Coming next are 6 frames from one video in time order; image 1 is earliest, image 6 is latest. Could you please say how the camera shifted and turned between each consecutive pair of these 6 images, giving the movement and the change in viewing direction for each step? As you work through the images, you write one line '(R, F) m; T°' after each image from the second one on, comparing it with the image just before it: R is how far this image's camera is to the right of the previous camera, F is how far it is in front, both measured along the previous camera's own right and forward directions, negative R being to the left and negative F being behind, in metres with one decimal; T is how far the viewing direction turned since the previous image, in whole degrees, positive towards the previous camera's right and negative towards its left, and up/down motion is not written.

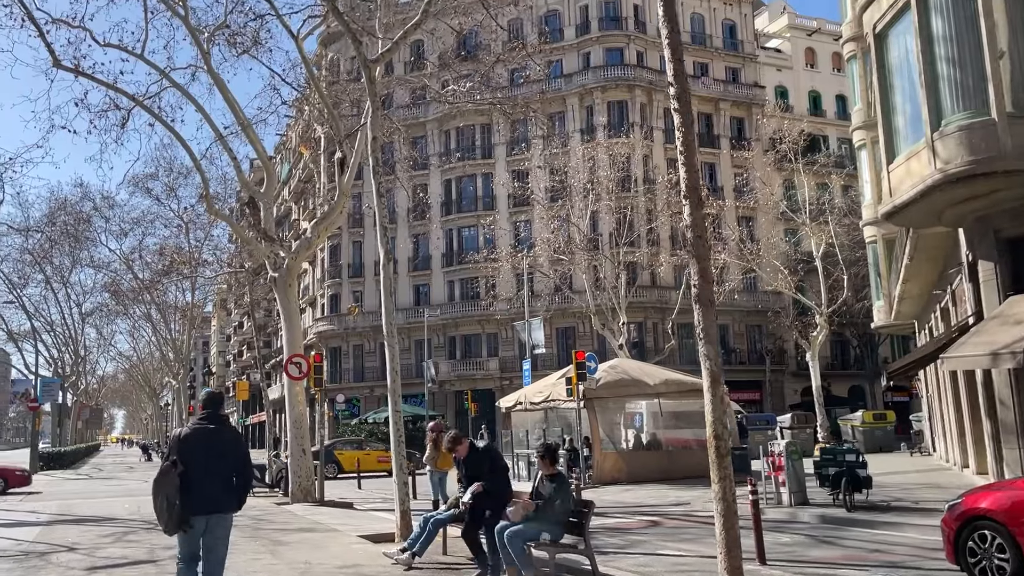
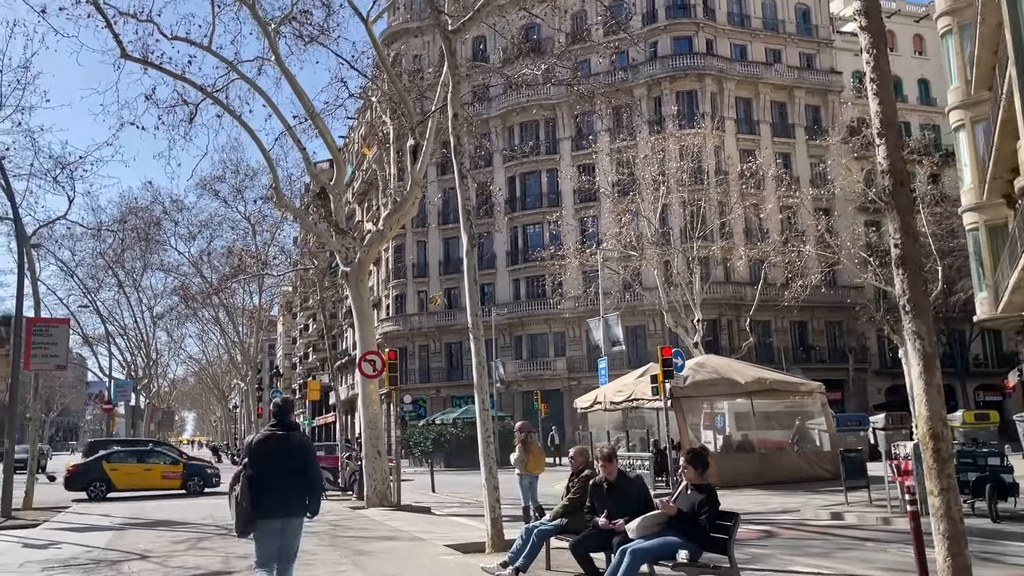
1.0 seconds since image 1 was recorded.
(-0.4, +0.8) m; -4°
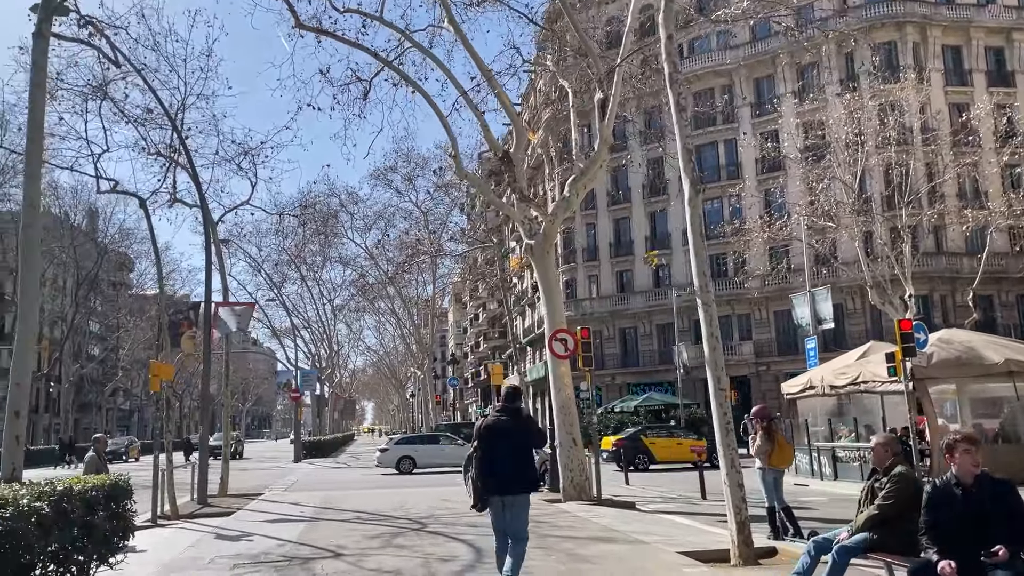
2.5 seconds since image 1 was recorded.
(-0.6, +1.4) m; -11°
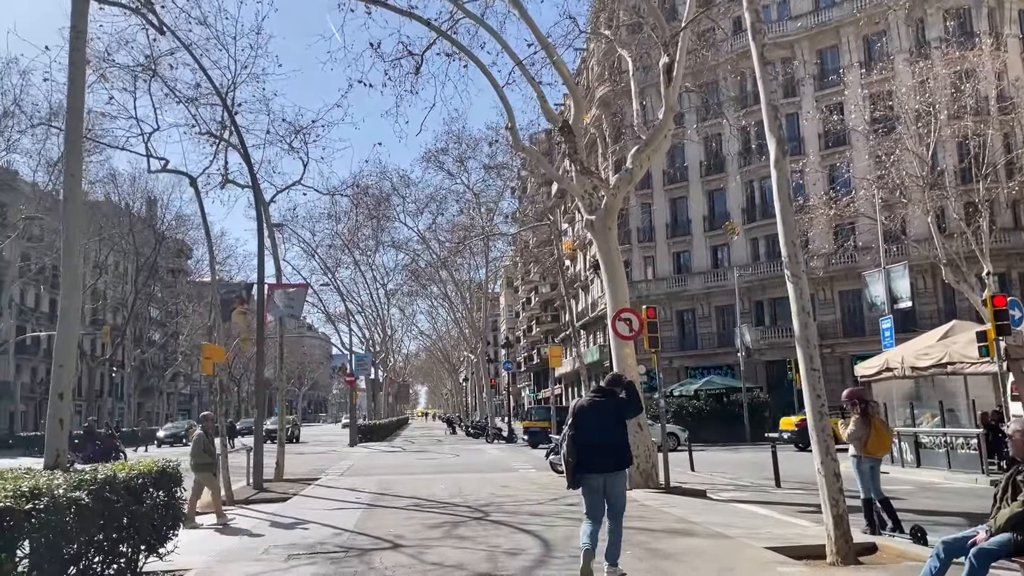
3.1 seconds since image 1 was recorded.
(-0.1, +0.6) m; -3°
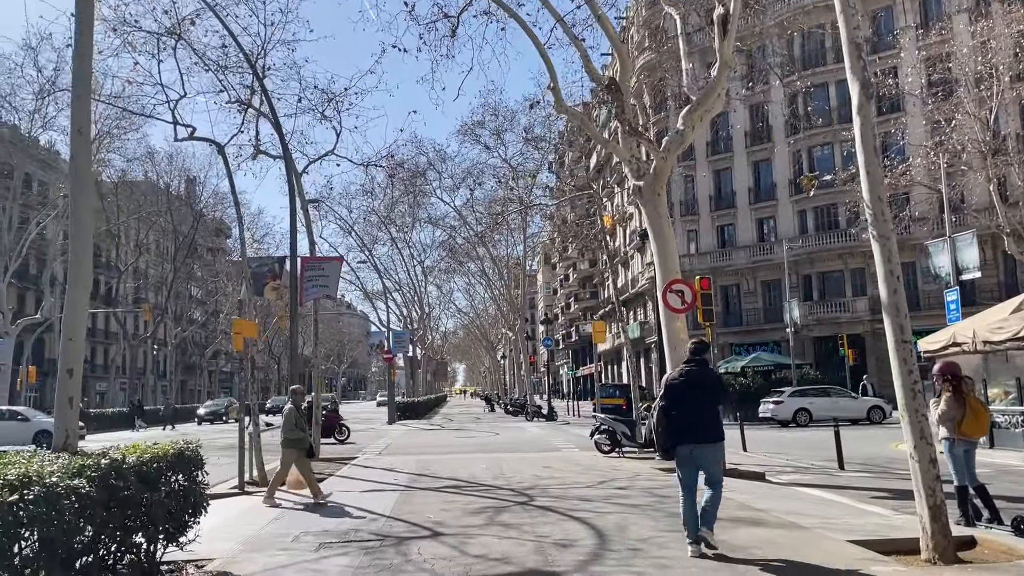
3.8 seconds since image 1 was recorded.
(-0.1, +0.7) m; -3°
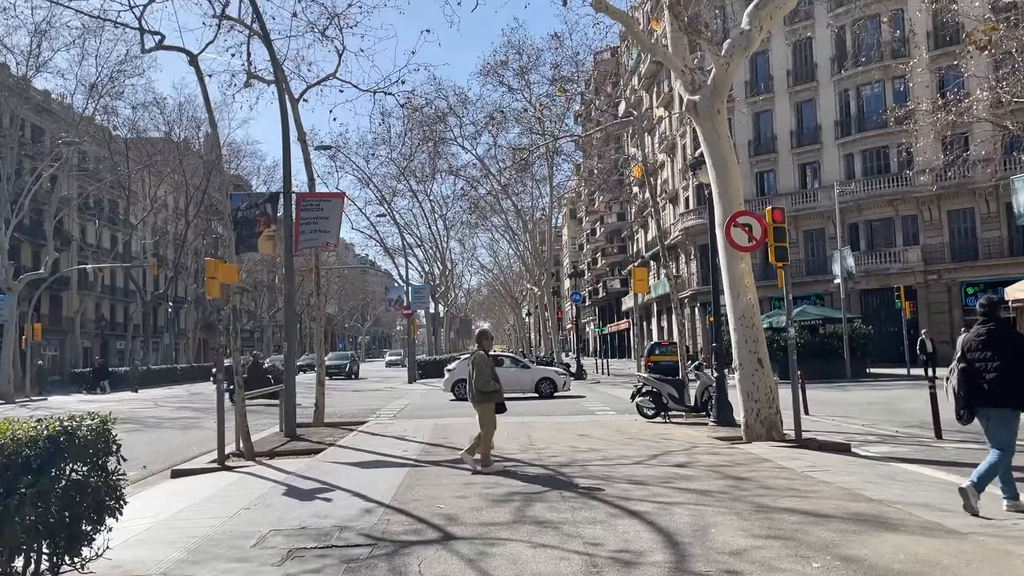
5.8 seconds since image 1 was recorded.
(-0.1, +1.8) m; -2°
